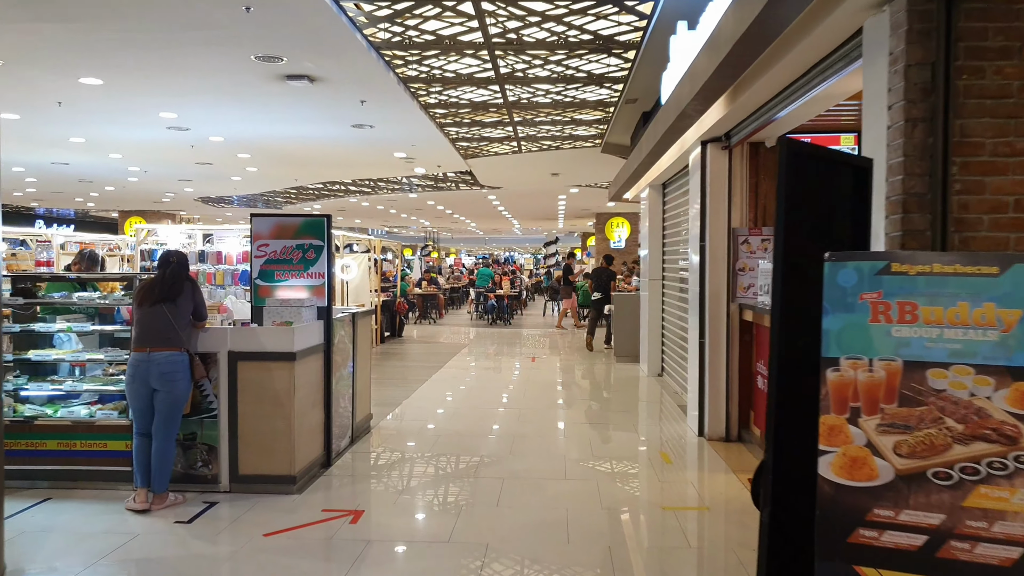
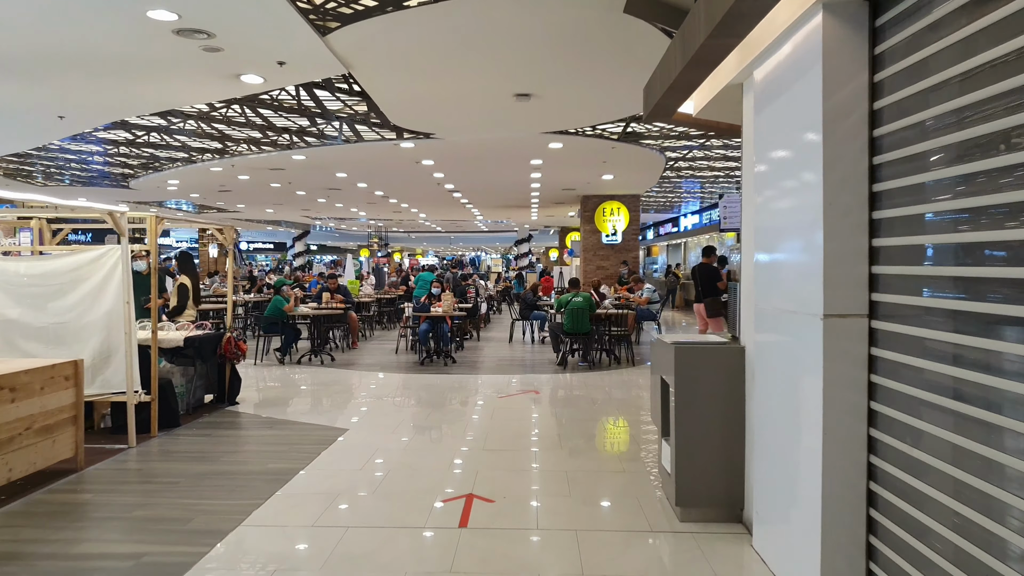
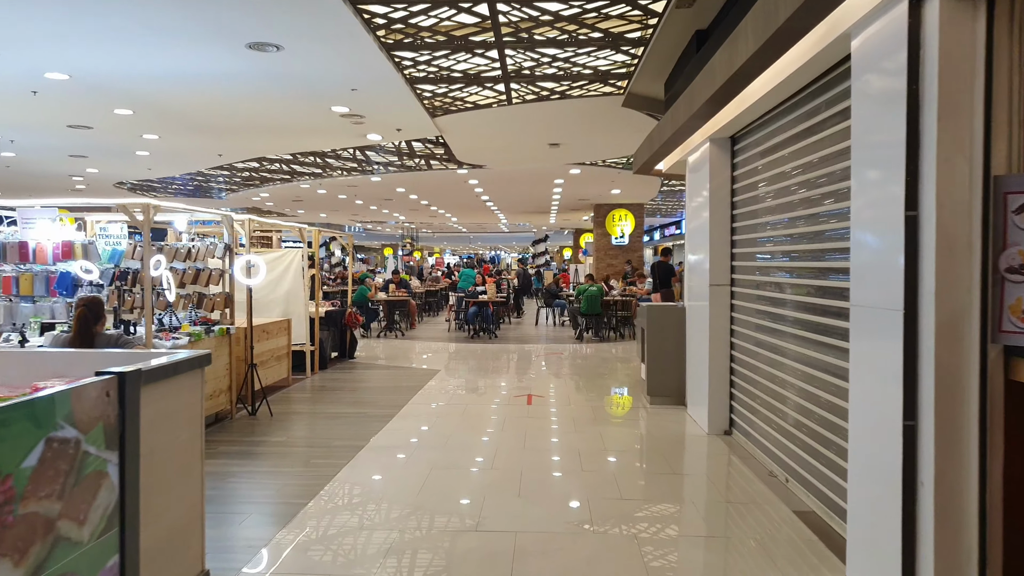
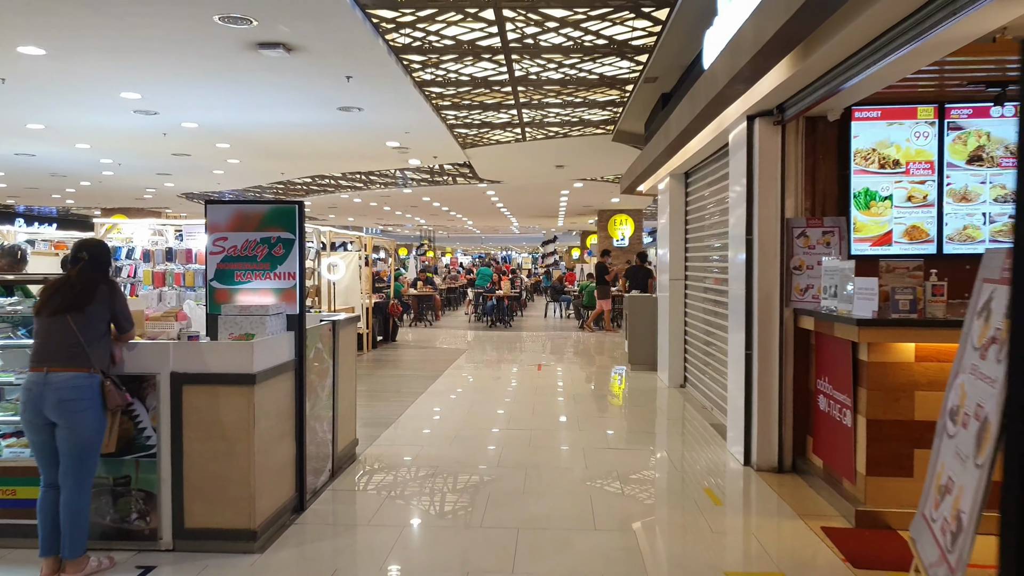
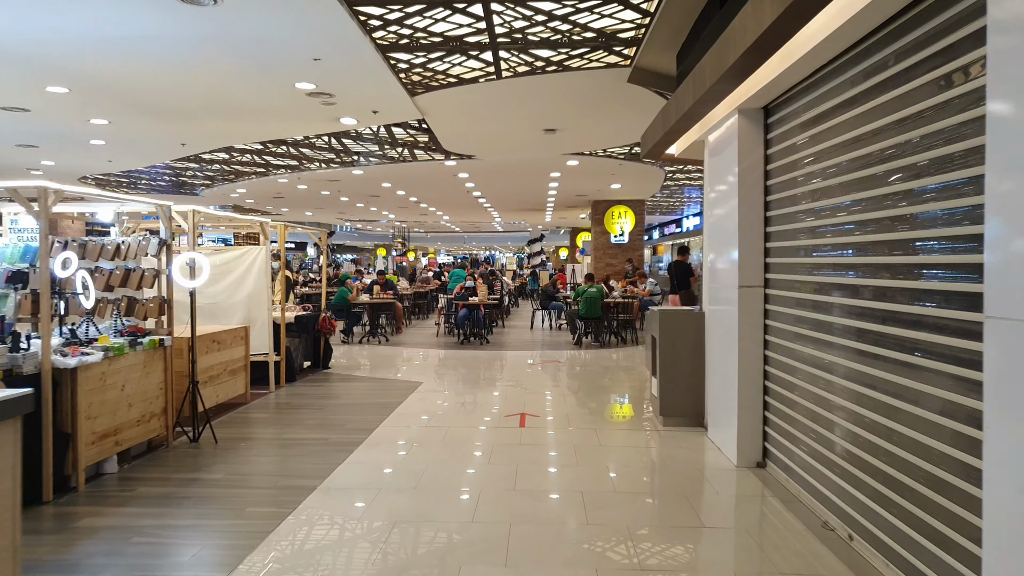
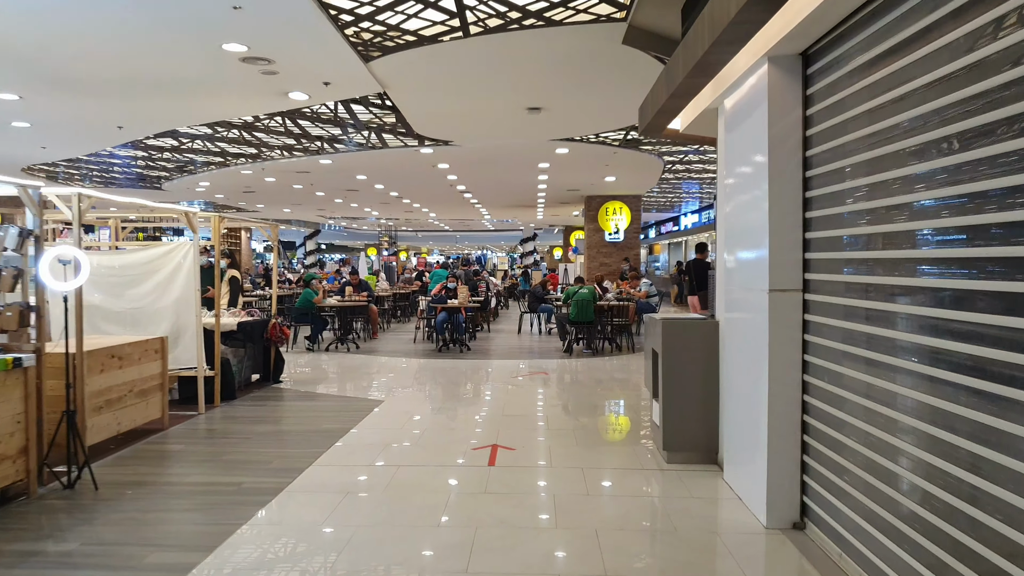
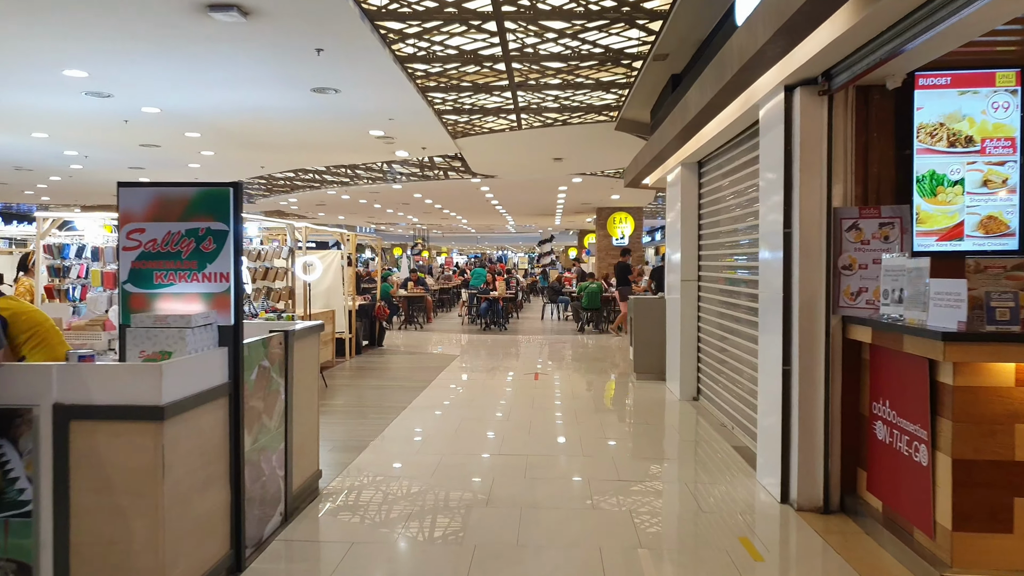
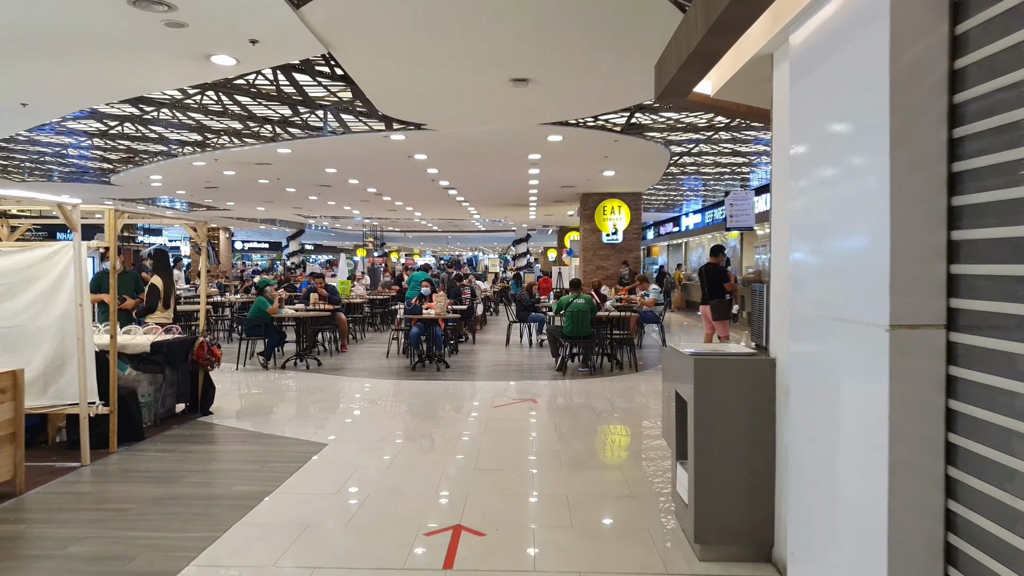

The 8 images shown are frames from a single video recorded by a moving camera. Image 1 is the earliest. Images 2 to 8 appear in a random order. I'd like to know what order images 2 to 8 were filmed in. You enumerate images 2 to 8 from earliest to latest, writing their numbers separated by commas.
4, 7, 3, 5, 6, 2, 8
